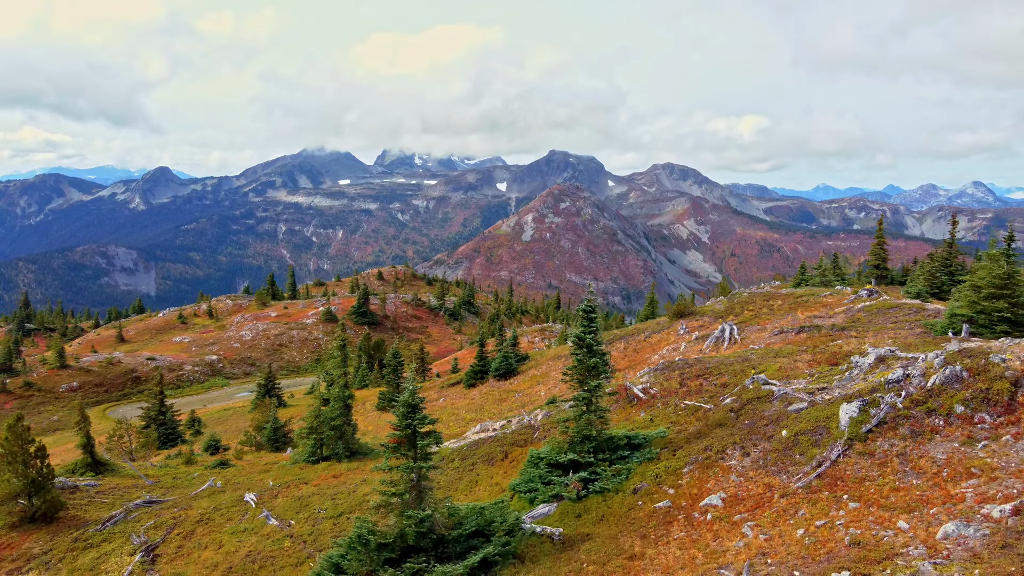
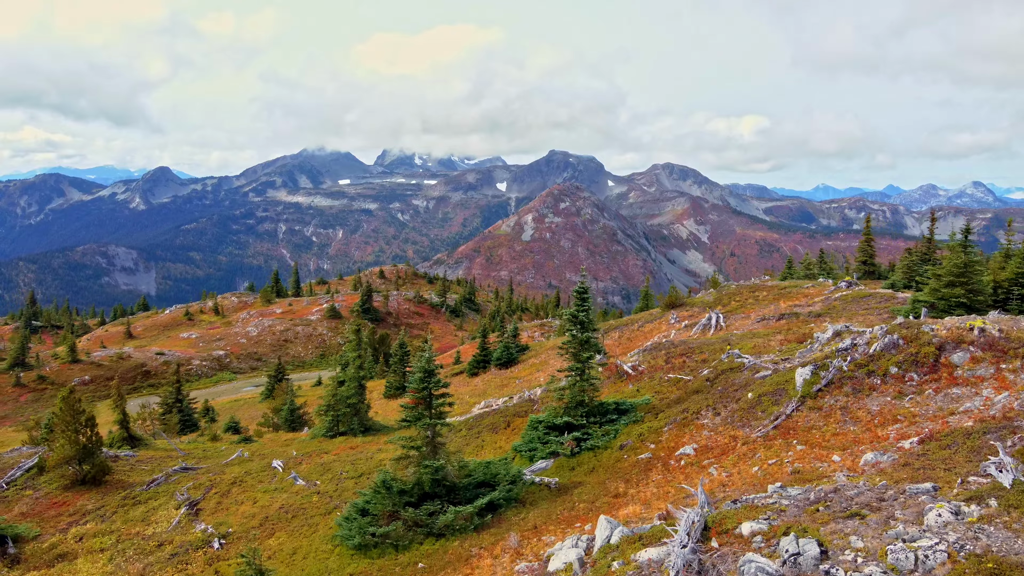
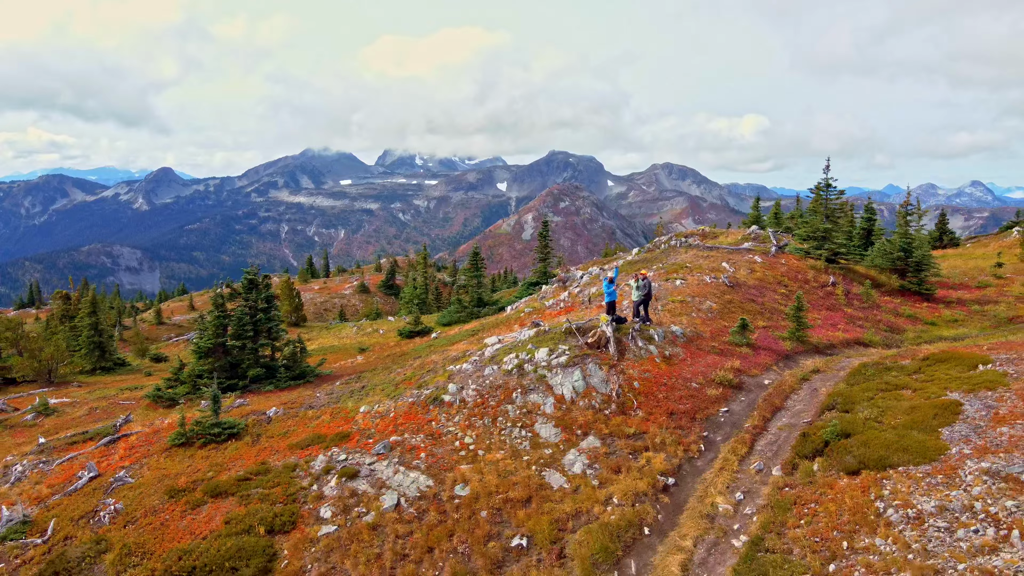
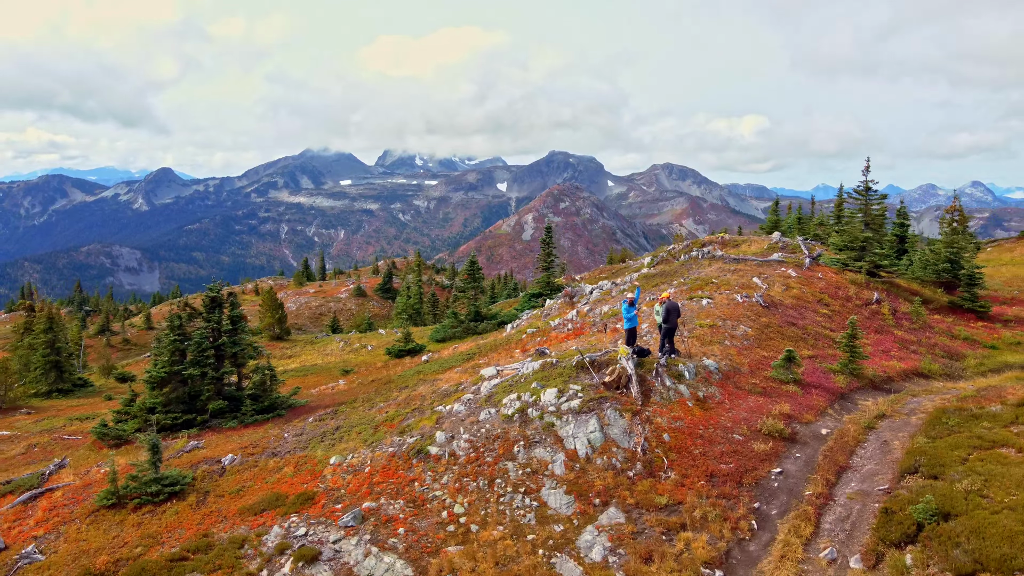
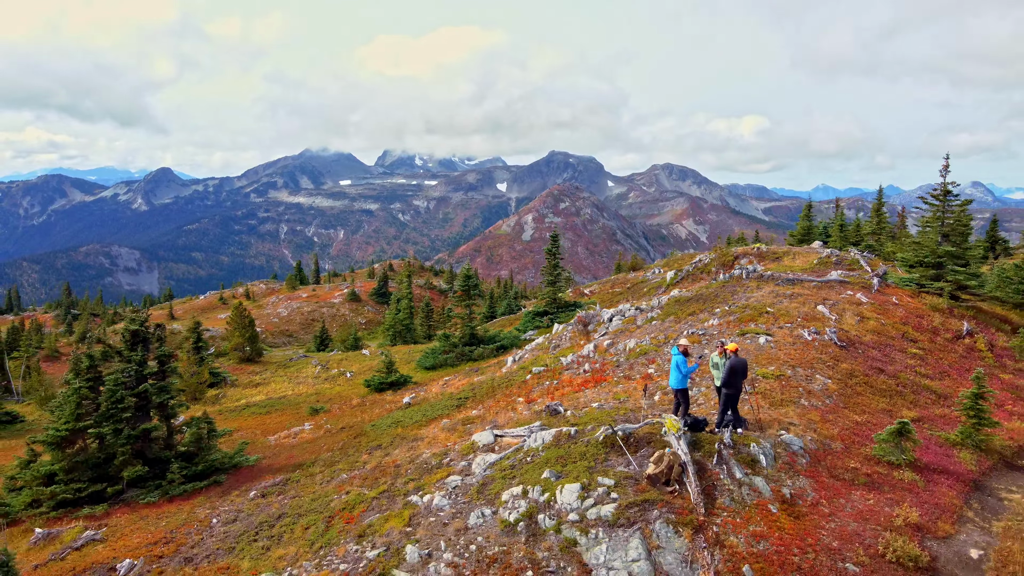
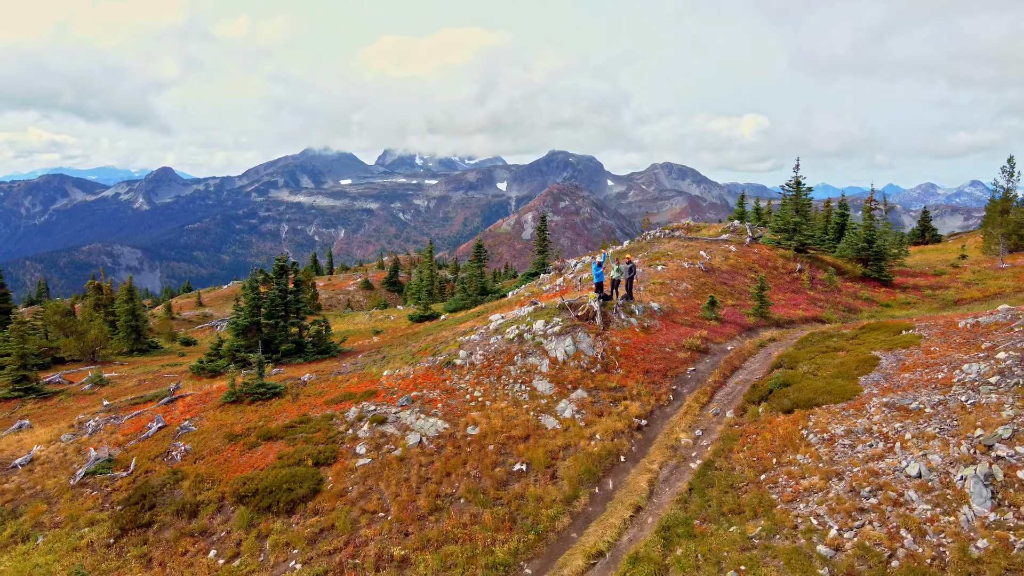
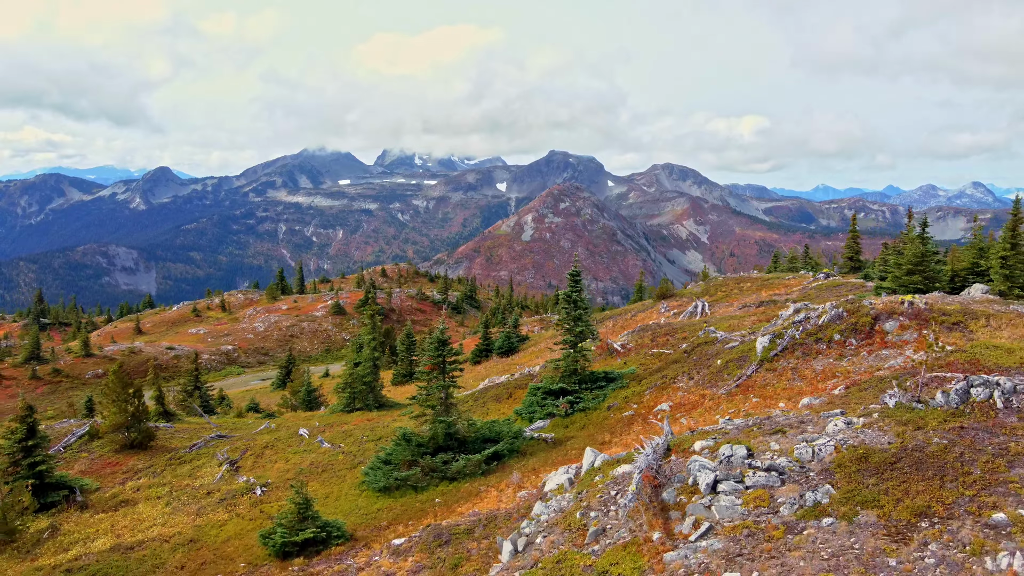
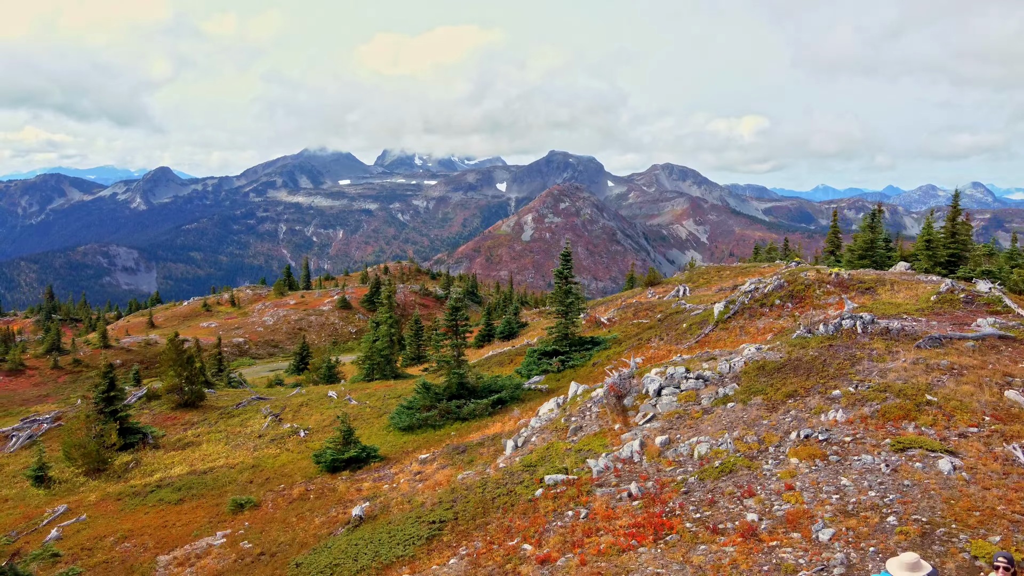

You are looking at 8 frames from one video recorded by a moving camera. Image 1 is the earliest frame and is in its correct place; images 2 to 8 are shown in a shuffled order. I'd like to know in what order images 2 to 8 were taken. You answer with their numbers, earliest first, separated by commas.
2, 7, 8, 5, 4, 3, 6
